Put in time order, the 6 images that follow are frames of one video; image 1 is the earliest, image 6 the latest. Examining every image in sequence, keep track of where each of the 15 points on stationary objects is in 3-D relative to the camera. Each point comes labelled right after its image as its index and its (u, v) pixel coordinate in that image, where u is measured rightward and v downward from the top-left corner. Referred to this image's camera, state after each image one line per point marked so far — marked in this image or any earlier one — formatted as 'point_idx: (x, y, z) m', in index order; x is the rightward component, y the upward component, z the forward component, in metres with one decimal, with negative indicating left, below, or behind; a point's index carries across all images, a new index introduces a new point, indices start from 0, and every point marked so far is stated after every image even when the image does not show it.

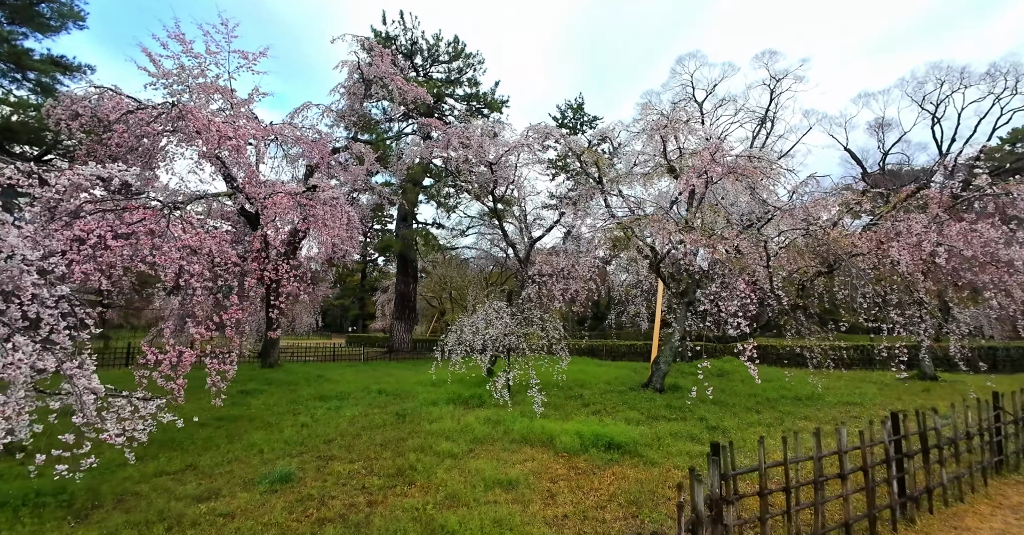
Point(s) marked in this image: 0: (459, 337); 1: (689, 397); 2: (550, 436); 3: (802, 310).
0: (-1.2, -1.6, +11.1) m
1: (+3.7, -2.8, +10.0) m
2: (+0.5, -2.5, +7.1) m
3: (+7.0, -1.0, +11.4) m
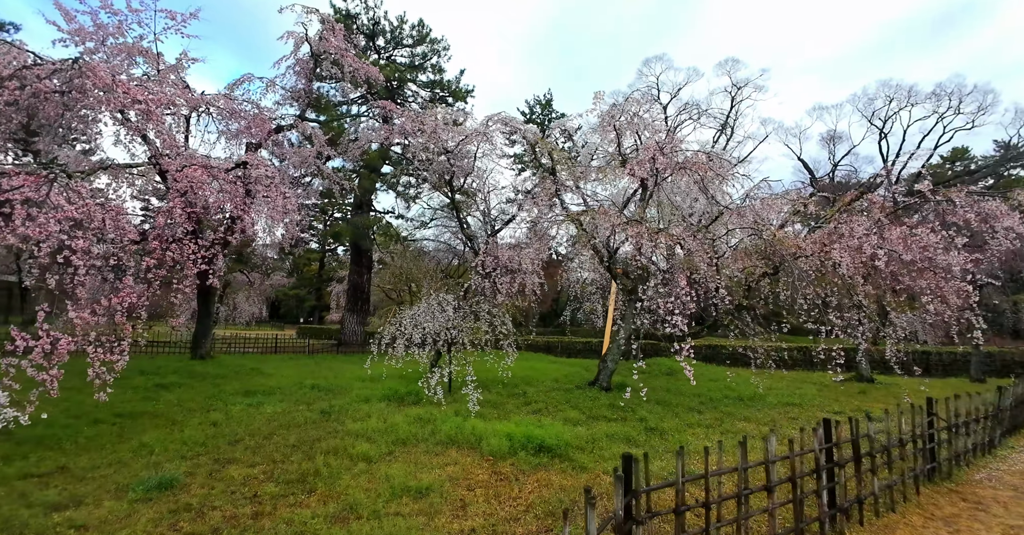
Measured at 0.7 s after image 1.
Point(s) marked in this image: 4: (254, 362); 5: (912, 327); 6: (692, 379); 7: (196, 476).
0: (-2.5, -1.4, +10.4) m
1: (+2.5, -2.7, +9.8) m
2: (-0.5, -2.4, +6.6) m
3: (+5.7, -1.0, +11.4) m
4: (-9.1, -3.4, +16.6) m
5: (+9.2, -1.4, +10.9) m
6: (+3.0, -1.9, +8.2) m
7: (-3.8, -2.5, +5.6) m
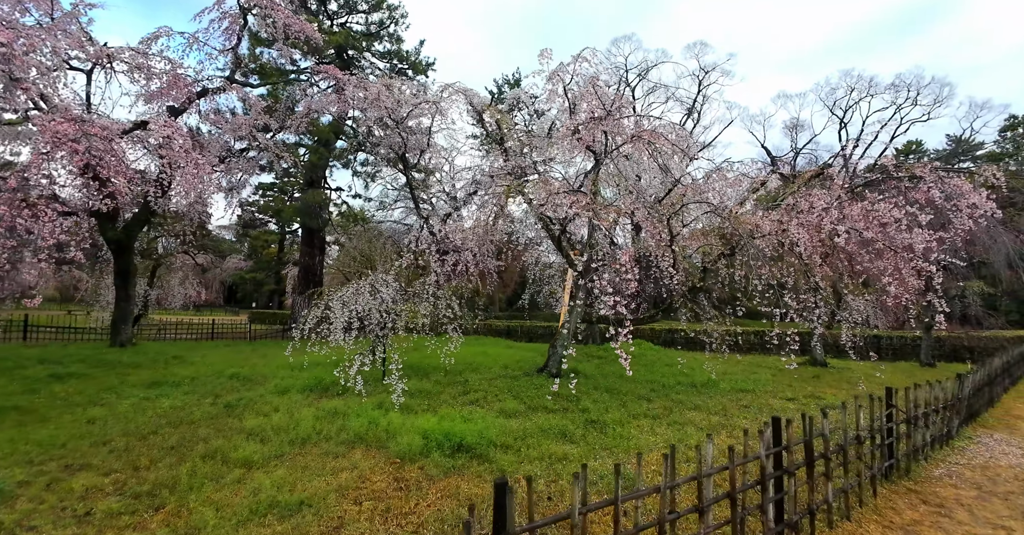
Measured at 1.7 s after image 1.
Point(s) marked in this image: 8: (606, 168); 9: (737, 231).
0: (-3.7, -0.9, +9.4) m
1: (+1.3, -2.3, +9.1) m
2: (-1.5, -2.0, +5.8) m
3: (+4.4, -0.6, +10.8) m
4: (-10.7, -2.6, +15.3) m
5: (+7.9, -1.0, +10.6) m
6: (+1.9, -1.6, +7.6) m
7: (-4.7, -2.1, +4.6) m
8: (+2.2, +2.4, +11.4) m
9: (+3.9, +0.6, +8.3) m
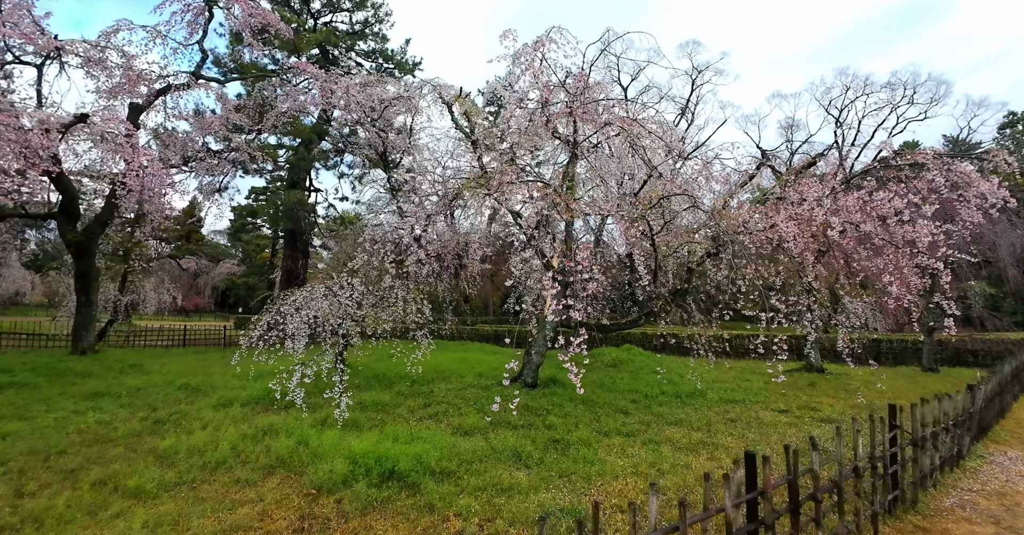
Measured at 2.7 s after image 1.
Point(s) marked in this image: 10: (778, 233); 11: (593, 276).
0: (-4.3, -0.9, +8.7) m
1: (+0.7, -2.3, +8.3) m
2: (-2.0, -2.0, +5.0) m
3: (+3.8, -0.6, +10.1) m
4: (-11.3, -2.7, +14.5) m
5: (+7.4, -1.0, +9.9) m
6: (+1.3, -1.6, +6.8) m
7: (-5.2, -2.1, +3.8) m
8: (+1.6, +2.4, +10.7) m
9: (+3.3, +0.6, +7.5) m
10: (+4.4, +0.6, +7.9) m
11: (+1.7, -0.2, +9.9) m
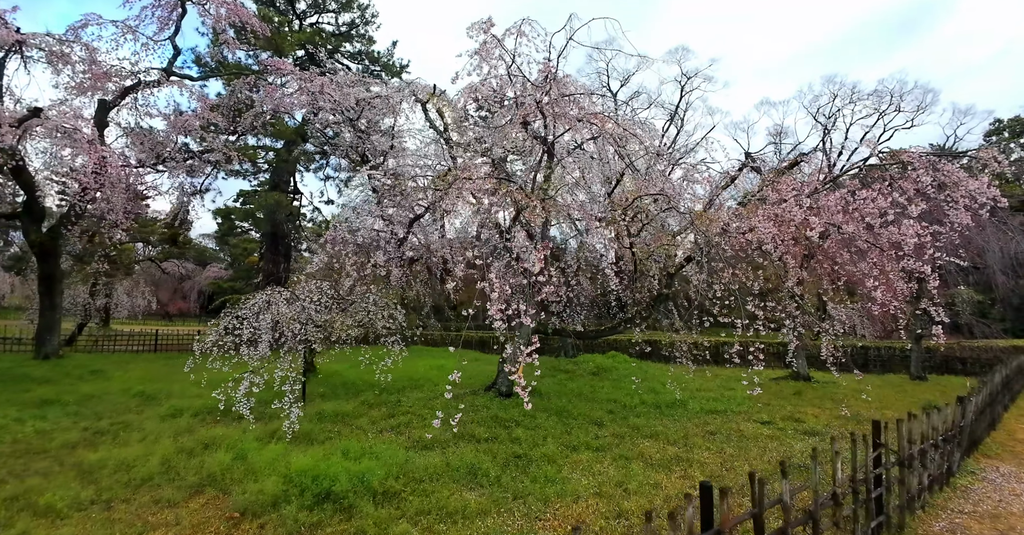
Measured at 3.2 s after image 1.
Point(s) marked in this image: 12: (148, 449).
0: (-4.8, -1.0, +8.2) m
1: (+0.2, -2.3, +7.9) m
2: (-2.5, -2.0, +4.6) m
3: (+3.3, -0.7, +9.8) m
4: (-11.9, -2.8, +13.9) m
5: (+6.9, -1.1, +9.6) m
6: (+0.9, -1.6, +6.4) m
7: (-5.6, -2.1, +3.3) m
8: (+1.1, +2.3, +10.4) m
9: (+2.9, +0.6, +7.2) m
10: (+4.0, +0.5, +7.5) m
11: (+1.2, -0.2, +9.5) m
12: (-4.2, -2.2, +5.6) m
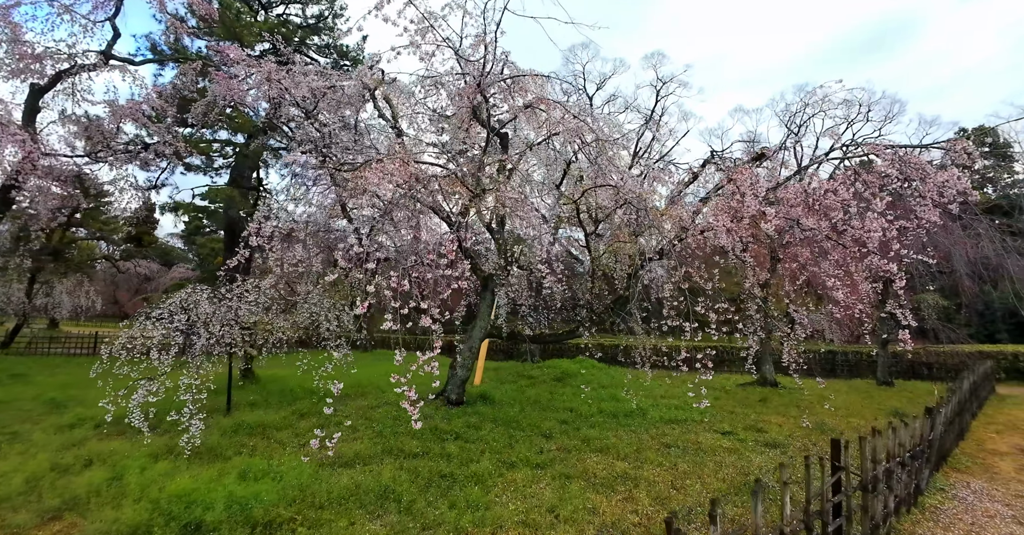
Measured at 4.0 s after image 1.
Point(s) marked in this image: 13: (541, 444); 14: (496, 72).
0: (-5.6, -0.9, +7.4) m
1: (-0.6, -2.3, +7.3) m
2: (-3.2, -1.9, +3.8) m
3: (+2.4, -0.7, +9.3) m
4: (-12.9, -2.7, +12.7) m
5: (+6.0, -1.1, +9.2) m
6: (+0.1, -1.5, +5.8) m
7: (-6.3, -2.0, +2.5) m
8: (+0.2, +2.3, +9.8) m
9: (+2.1, +0.6, +6.7) m
10: (+3.2, +0.5, +7.1) m
11: (+0.3, -0.2, +8.9) m
12: (-4.9, -2.0, +4.8) m
13: (+0.3, -2.2, +5.9) m
14: (-0.3, +3.4, +8.1) m
